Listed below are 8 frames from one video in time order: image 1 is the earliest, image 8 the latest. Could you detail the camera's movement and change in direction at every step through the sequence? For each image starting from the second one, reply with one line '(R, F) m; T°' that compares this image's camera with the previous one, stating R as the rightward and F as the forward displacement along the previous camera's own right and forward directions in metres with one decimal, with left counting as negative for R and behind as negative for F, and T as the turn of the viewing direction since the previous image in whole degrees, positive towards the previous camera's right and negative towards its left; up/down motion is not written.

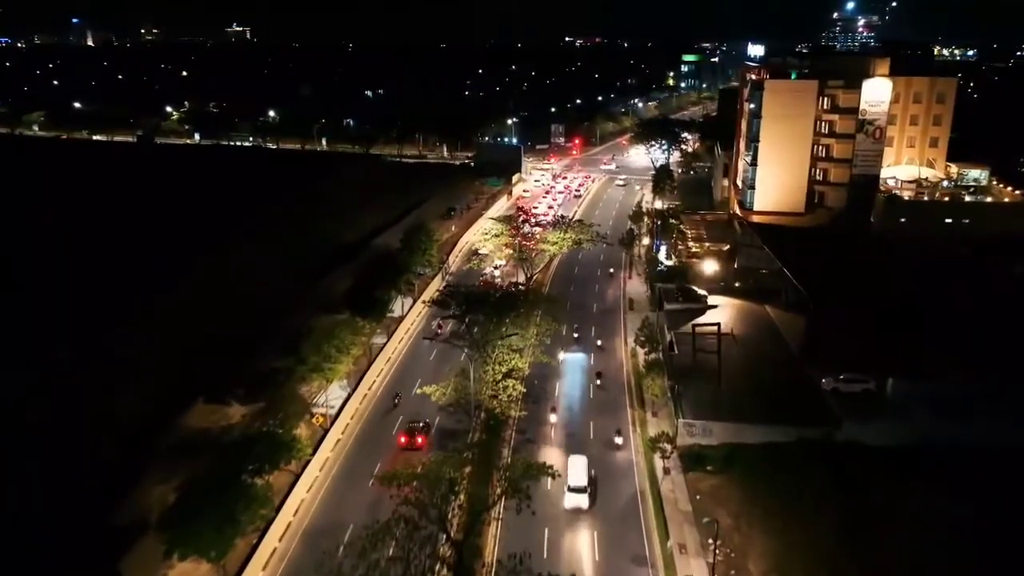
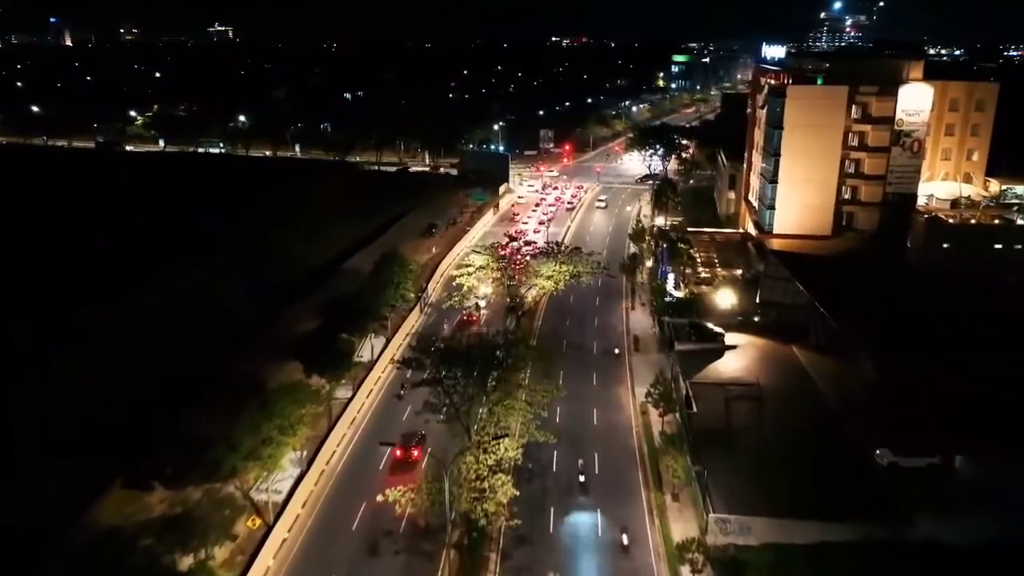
(0.0, +5.8) m; +1°
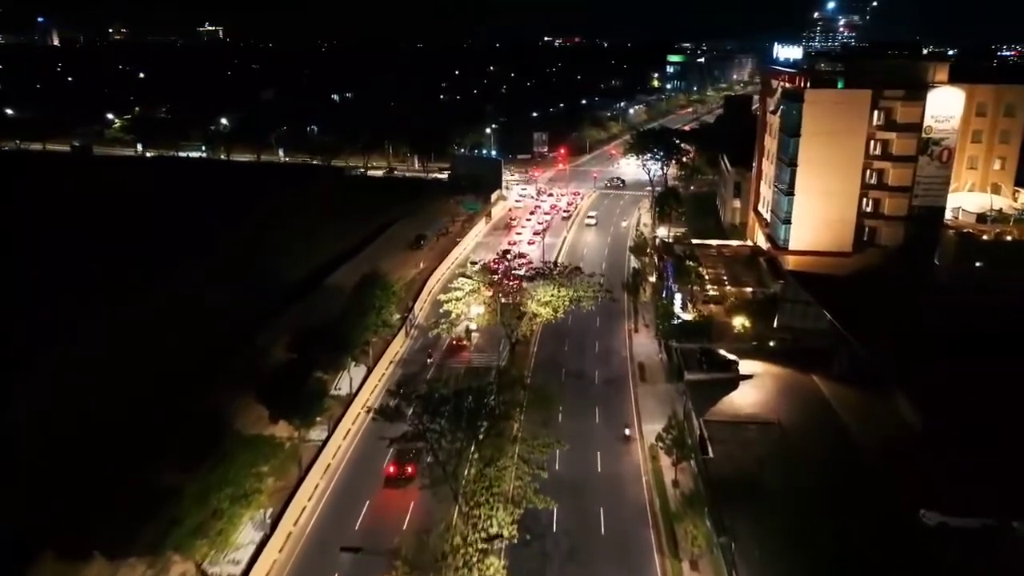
(0.0, +3.4) m; 0°
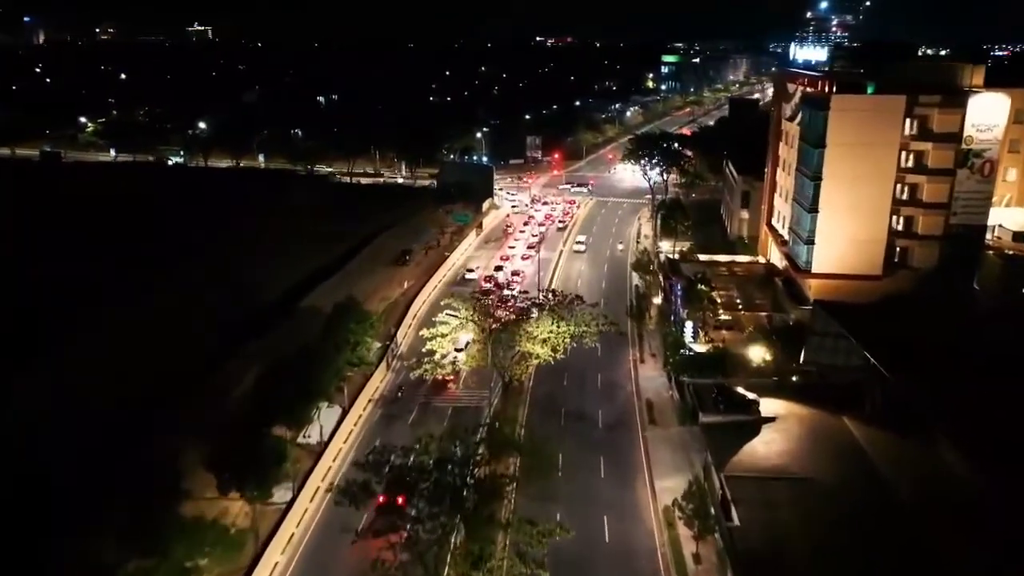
(0.0, +3.9) m; +1°
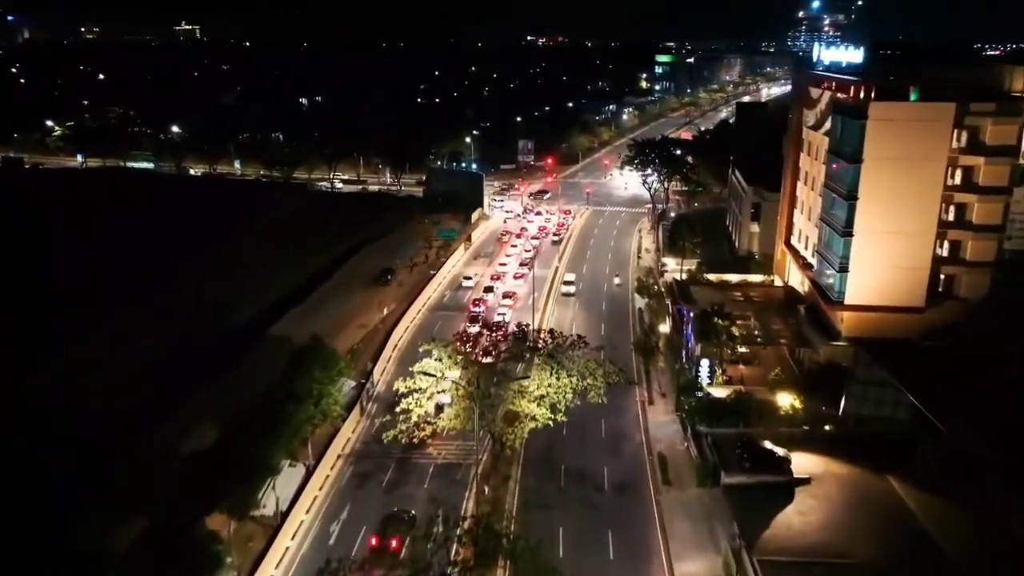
(0.0, +4.4) m; +1°
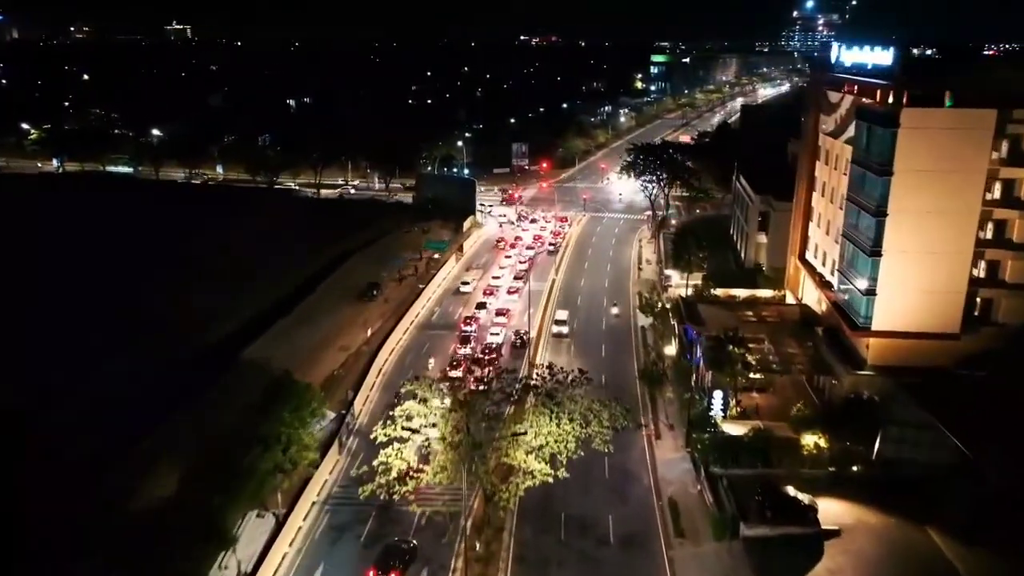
(0.0, +2.9) m; 0°
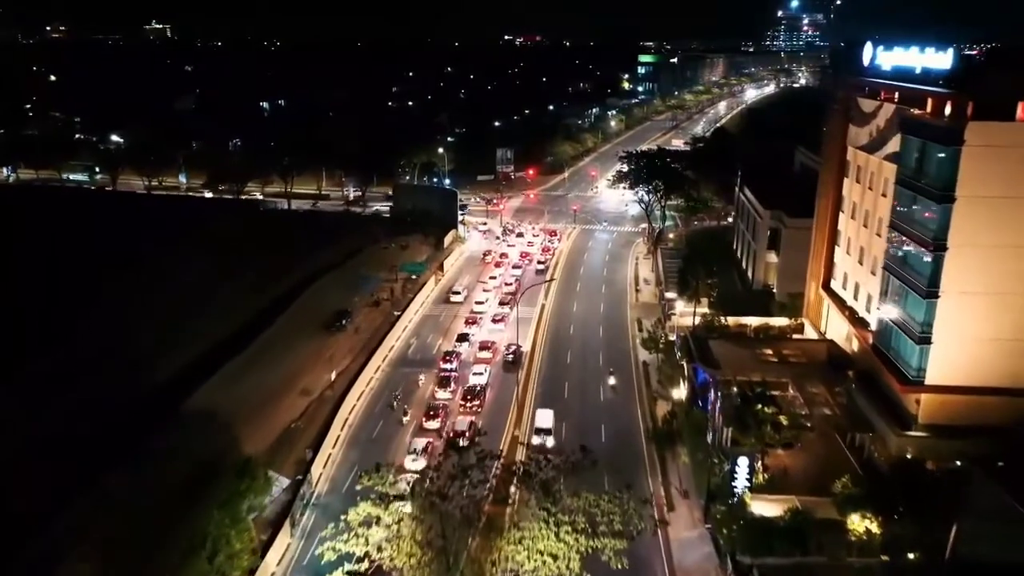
(0.0, +4.6) m; +1°
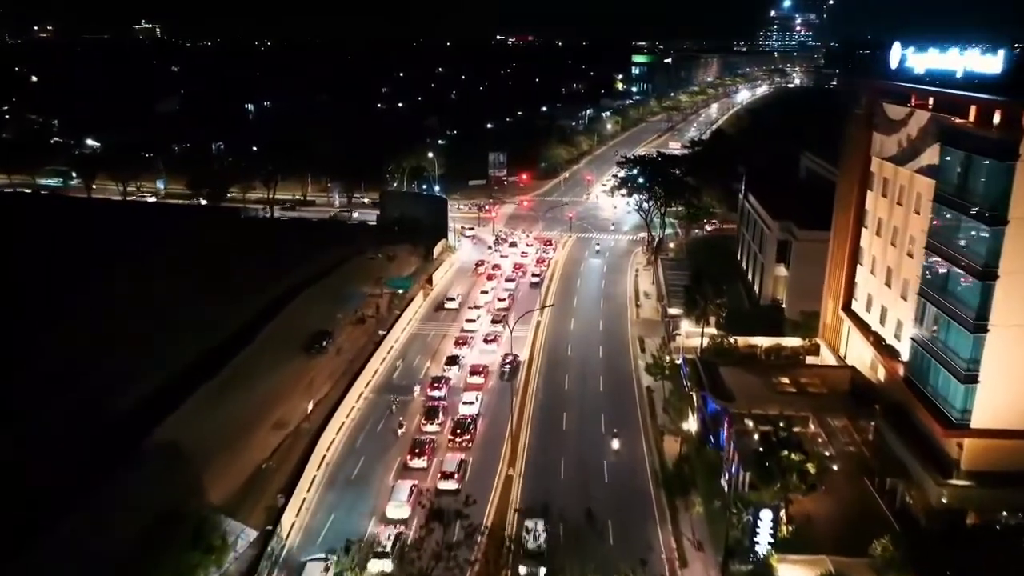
(0.0, +2.7) m; +1°
